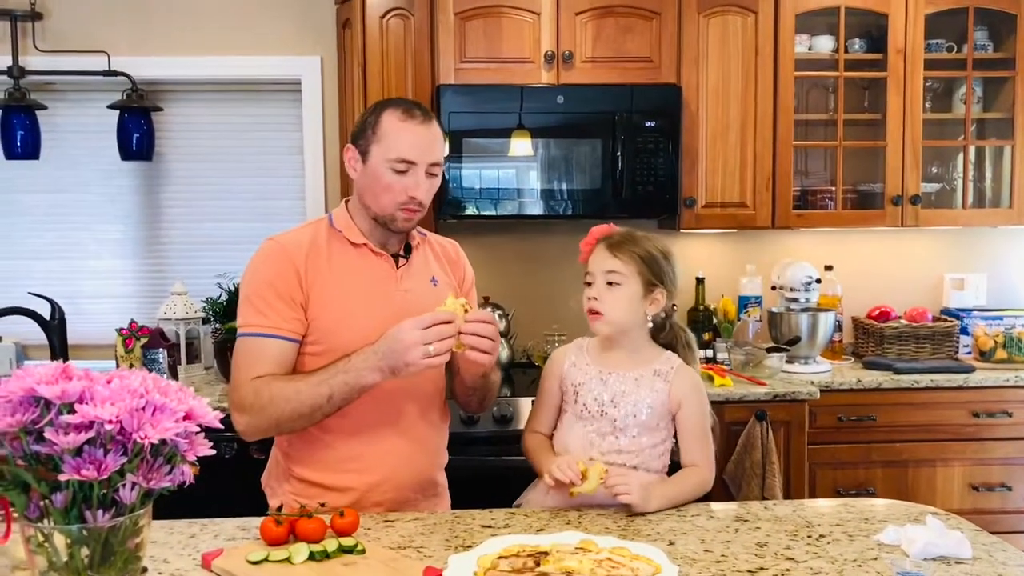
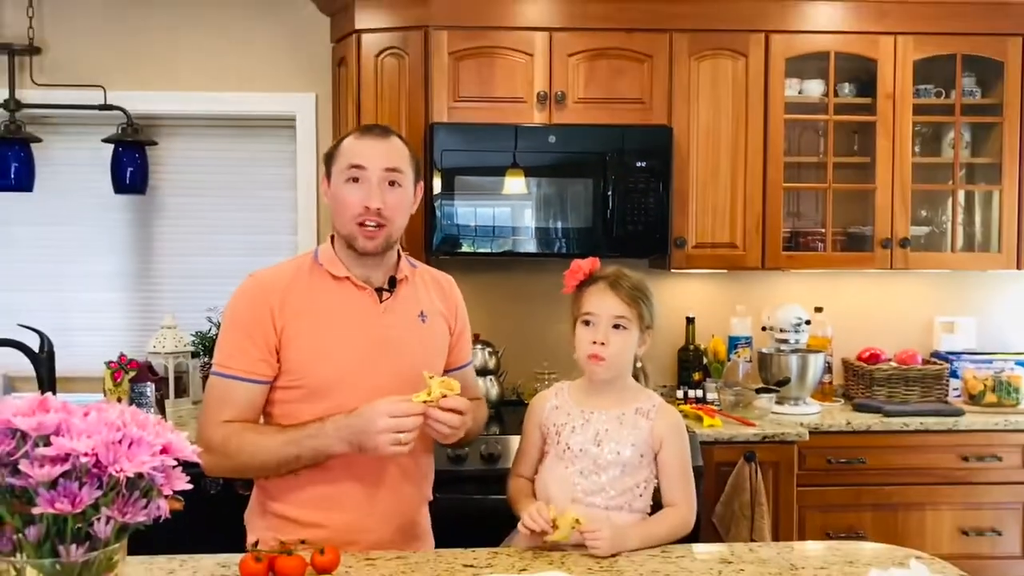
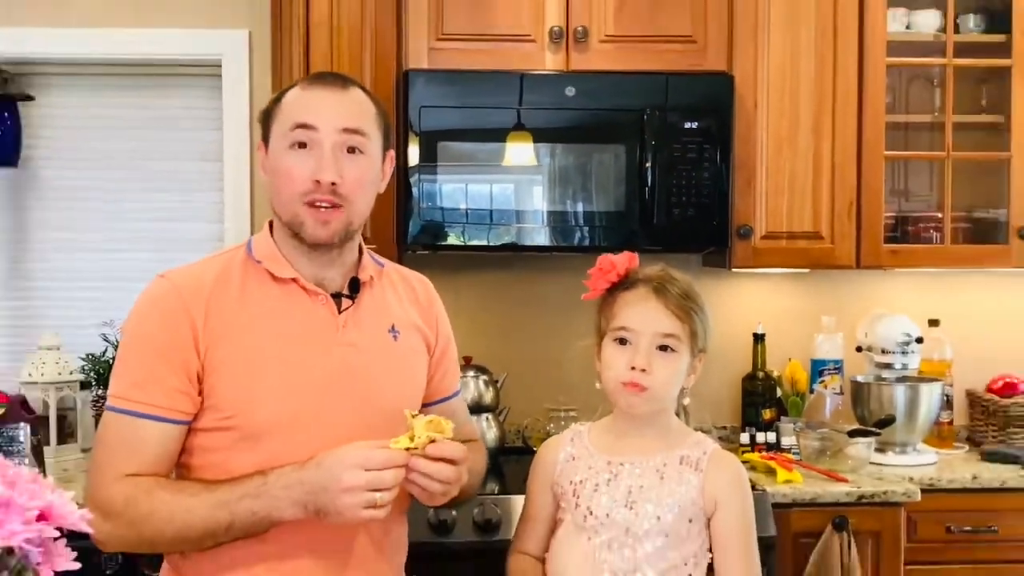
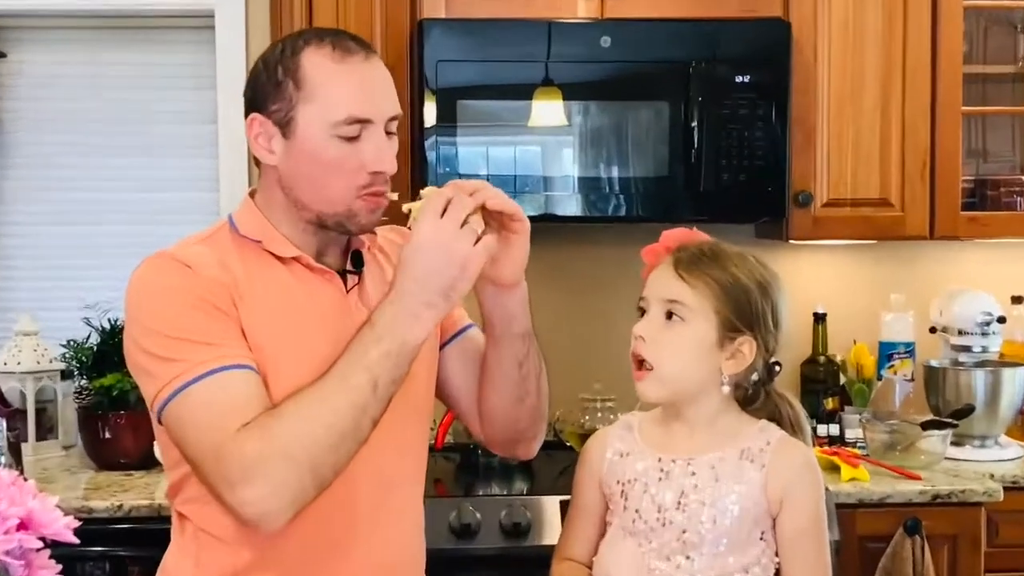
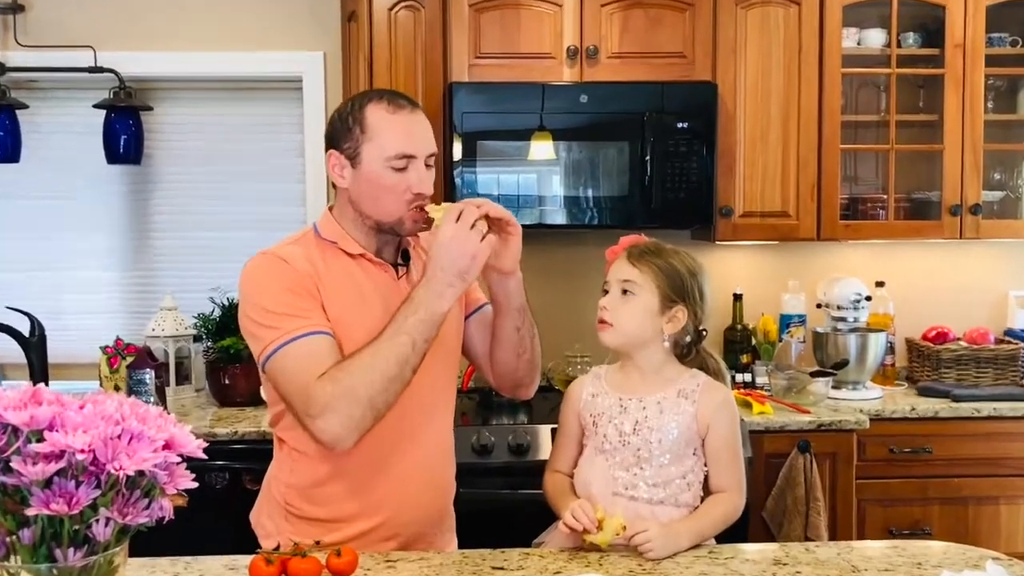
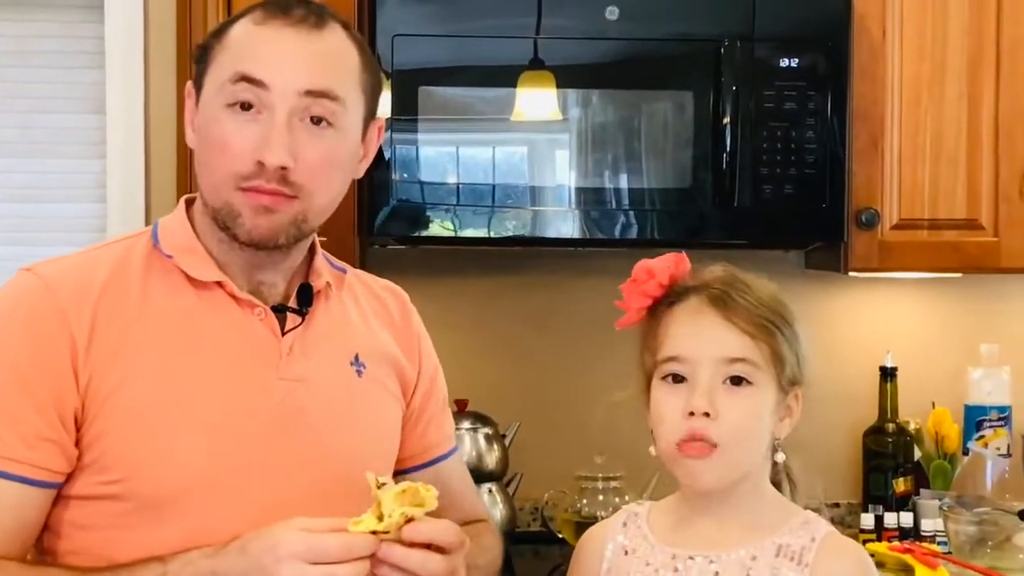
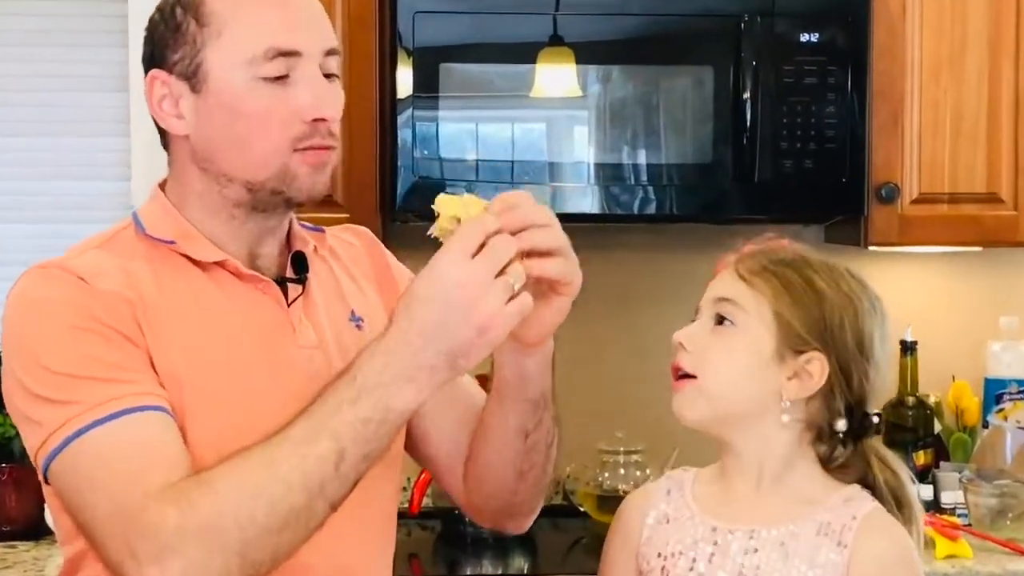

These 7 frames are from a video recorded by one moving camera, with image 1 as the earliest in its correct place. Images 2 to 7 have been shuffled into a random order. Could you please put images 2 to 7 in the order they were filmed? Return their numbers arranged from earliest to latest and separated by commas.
5, 4, 7, 6, 3, 2
